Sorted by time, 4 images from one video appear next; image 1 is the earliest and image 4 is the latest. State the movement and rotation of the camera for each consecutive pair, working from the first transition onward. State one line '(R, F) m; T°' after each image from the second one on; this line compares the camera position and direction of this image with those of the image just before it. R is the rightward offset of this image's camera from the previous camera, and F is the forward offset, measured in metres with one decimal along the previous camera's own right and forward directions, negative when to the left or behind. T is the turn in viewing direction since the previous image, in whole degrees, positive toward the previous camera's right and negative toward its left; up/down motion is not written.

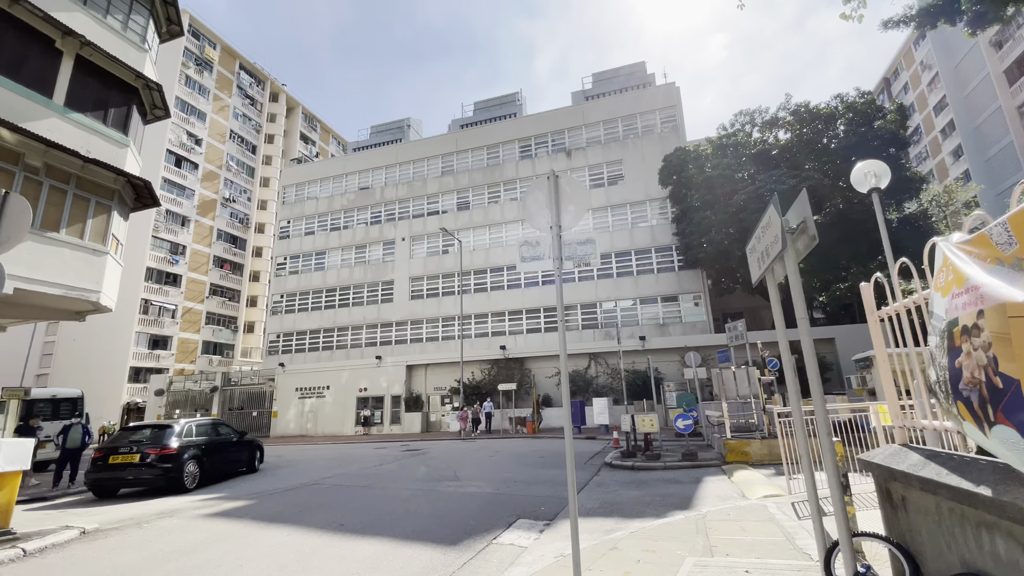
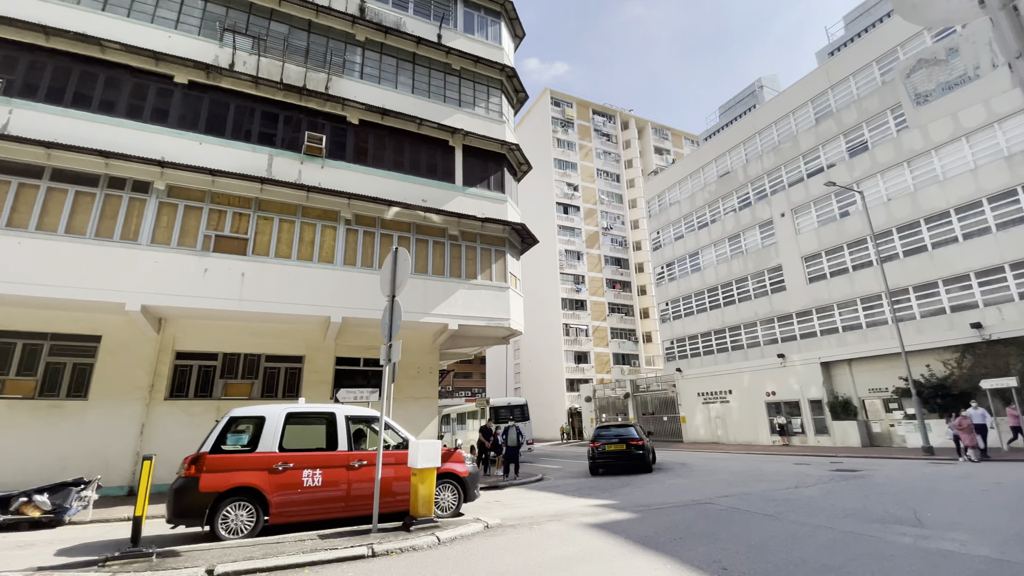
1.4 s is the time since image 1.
(+0.2, +1.6) m; -45°
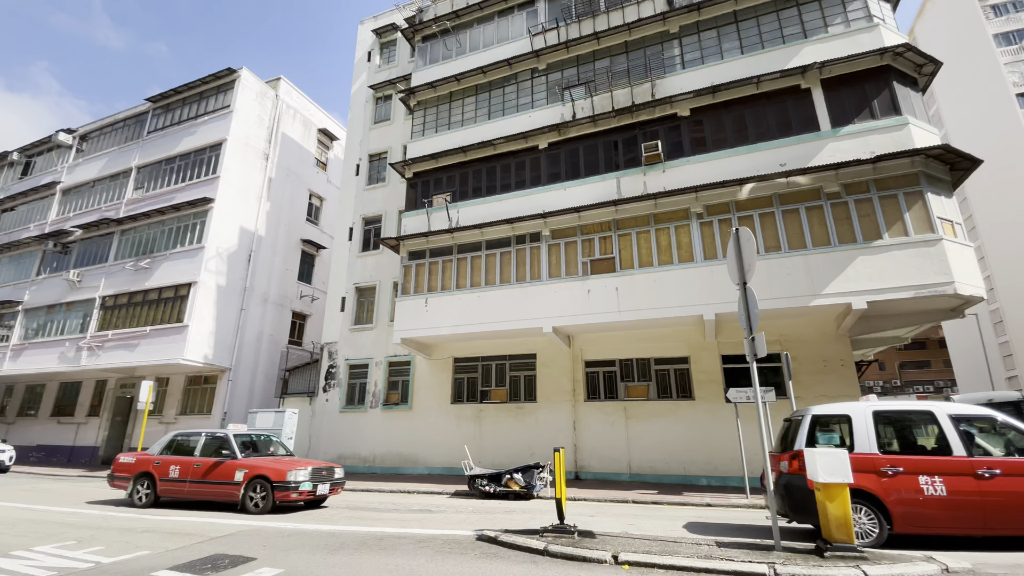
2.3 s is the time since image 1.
(+0.4, +0.3) m; -45°
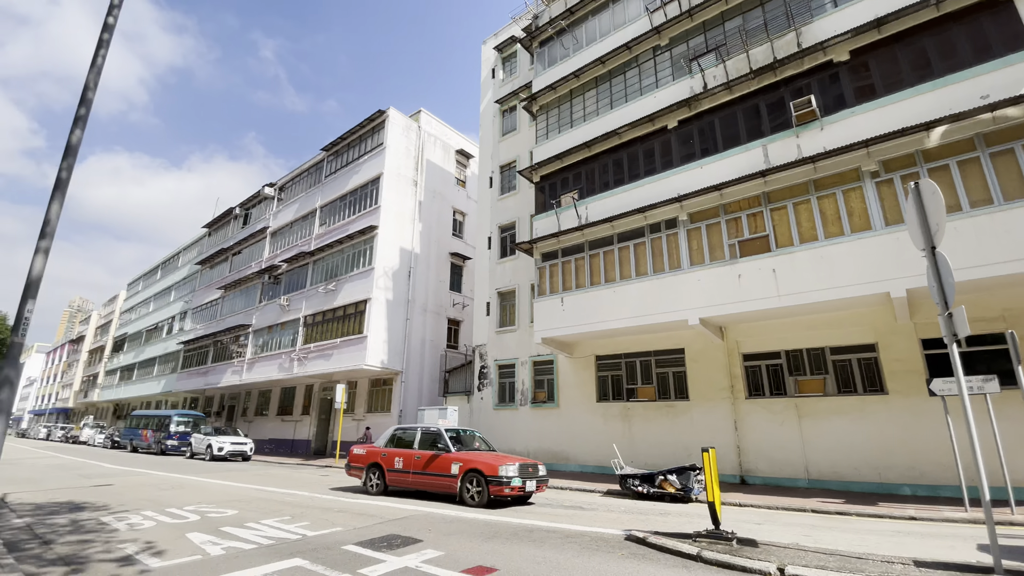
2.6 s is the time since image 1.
(+0.2, 0.0) m; -17°
